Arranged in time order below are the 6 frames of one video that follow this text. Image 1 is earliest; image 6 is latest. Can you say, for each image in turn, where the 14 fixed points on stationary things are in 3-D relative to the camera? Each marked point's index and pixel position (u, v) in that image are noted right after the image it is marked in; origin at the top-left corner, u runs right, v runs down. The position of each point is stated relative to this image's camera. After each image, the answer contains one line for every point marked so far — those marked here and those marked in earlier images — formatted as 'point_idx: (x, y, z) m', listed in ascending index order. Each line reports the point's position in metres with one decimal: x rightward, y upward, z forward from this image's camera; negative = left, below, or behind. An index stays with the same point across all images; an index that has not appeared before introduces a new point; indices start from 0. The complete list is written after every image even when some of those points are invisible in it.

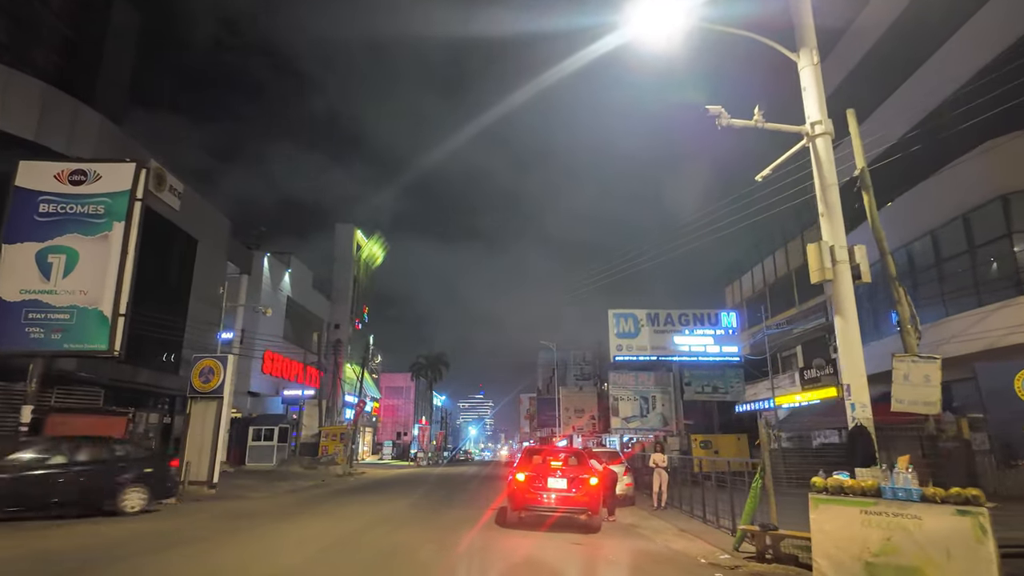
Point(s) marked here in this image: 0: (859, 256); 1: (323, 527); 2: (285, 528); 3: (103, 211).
0: (+6.3, +0.6, +10.7) m
1: (-5.8, -7.5, +20.0) m
2: (-7.2, -7.3, +19.2) m
3: (-12.8, +2.4, +18.4) m
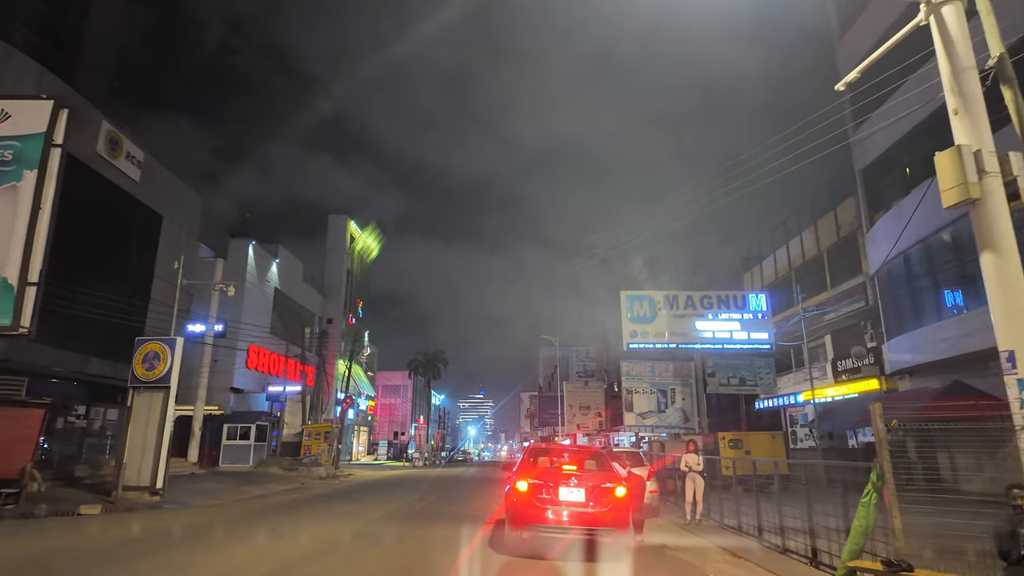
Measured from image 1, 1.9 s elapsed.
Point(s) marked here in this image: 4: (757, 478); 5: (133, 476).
0: (+6.2, +1.5, +7.3) m
1: (-5.8, -6.6, +16.6) m
2: (-7.2, -6.4, +15.9) m
3: (-12.8, +3.4, +15.1) m
4: (+6.1, -4.8, +15.0) m
5: (-11.5, -5.8, +18.0) m
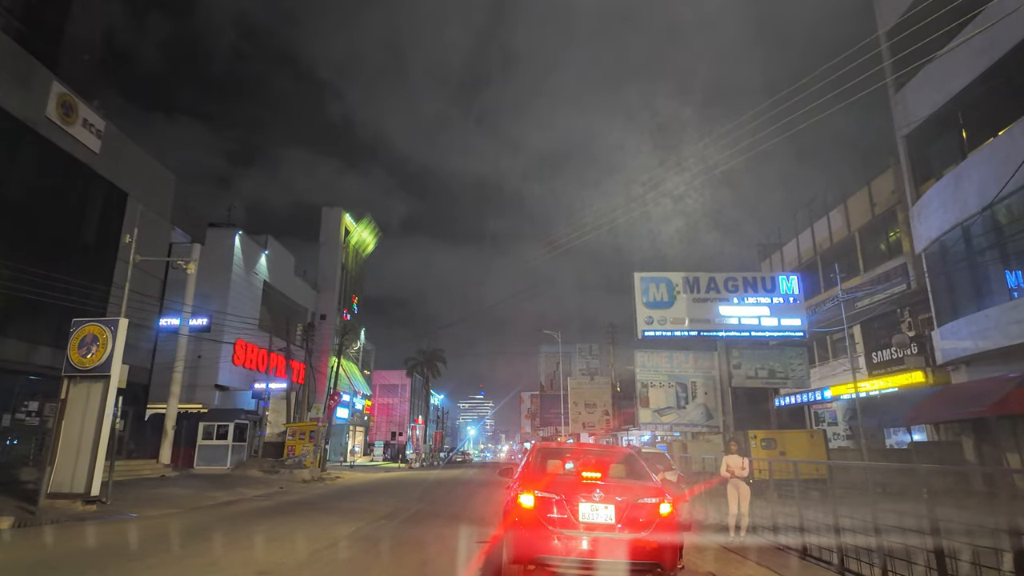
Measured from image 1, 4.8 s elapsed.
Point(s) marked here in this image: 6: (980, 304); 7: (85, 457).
0: (+6.2, +2.3, +4.6) m
1: (-5.8, -5.8, +13.9) m
2: (-7.2, -5.6, +13.1) m
3: (-12.8, +4.1, +12.4) m
4: (+6.1, -4.1, +12.3) m
5: (-11.5, -5.0, +15.3) m
6: (+14.5, -0.5, +18.3) m
7: (-11.2, -4.4, +15.4) m
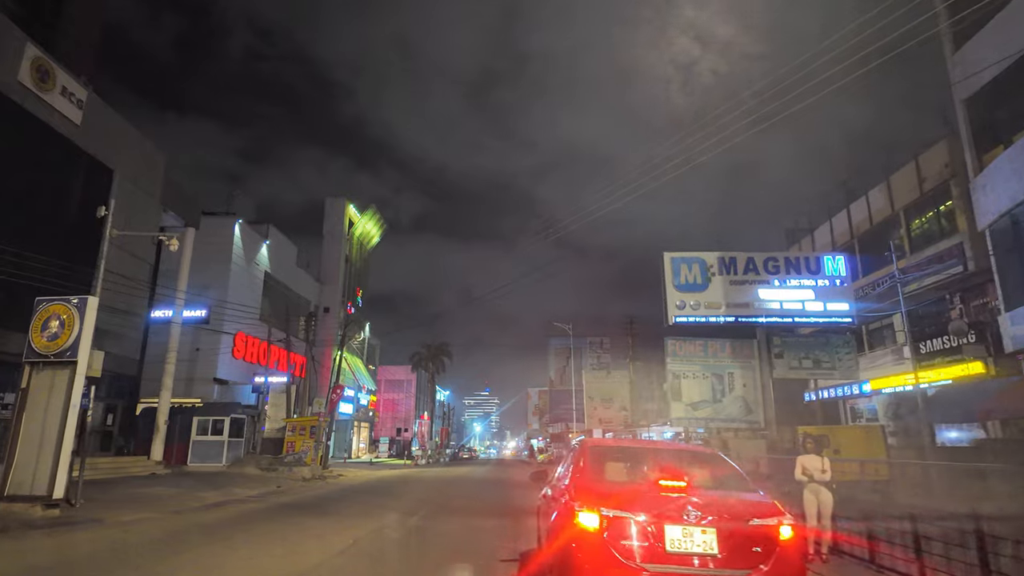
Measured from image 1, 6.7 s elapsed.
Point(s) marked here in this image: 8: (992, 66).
0: (+6.7, +2.8, +2.4) m
1: (-5.3, -5.2, +11.9) m
2: (-6.7, -5.0, +11.2) m
3: (-12.3, +4.7, +10.4) m
4: (+6.6, -3.5, +10.2) m
5: (-11.0, -4.4, +13.4) m
6: (+15.1, +0.1, +16.1) m
7: (-10.6, -3.8, +13.5) m
8: (+15.6, +7.2, +19.1) m
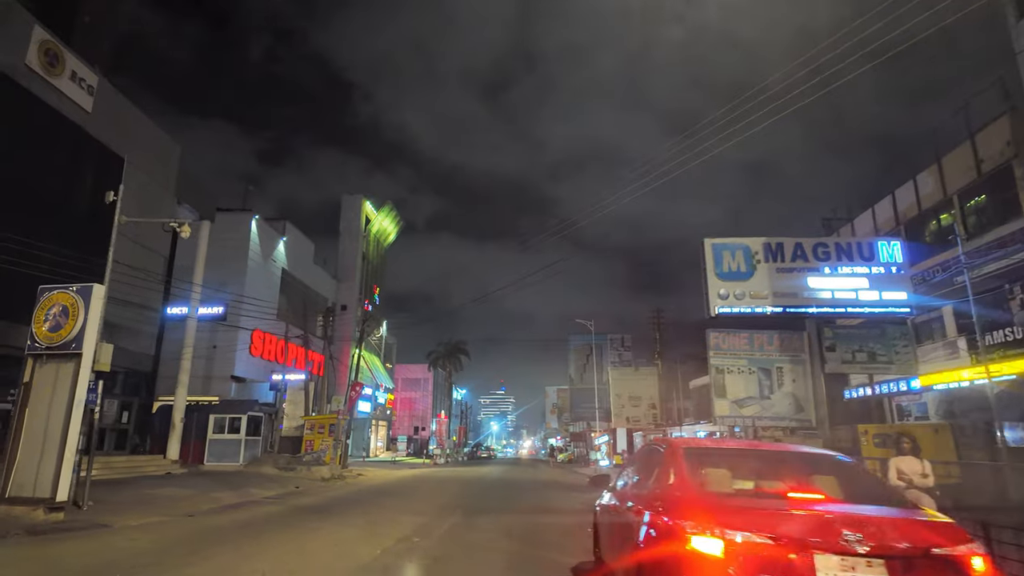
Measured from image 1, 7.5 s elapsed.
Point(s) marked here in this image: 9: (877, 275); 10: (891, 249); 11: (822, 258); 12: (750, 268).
0: (+7.2, +3.2, +1.1) m
1: (-4.5, -4.9, +10.8) m
2: (-5.9, -4.7, +10.1) m
3: (-11.6, +5.0, +9.5) m
4: (+7.3, -3.2, +8.8) m
5: (-10.2, -4.1, +12.4) m
6: (+15.9, +0.5, +14.6) m
7: (-9.8, -3.5, +12.6) m
8: (+16.5, +7.6, +17.5) m
9: (+11.7, +0.4, +18.9) m
10: (+12.2, +1.3, +19.0) m
11: (+10.0, +1.0, +19.0) m
12: (+7.7, +0.7, +19.3) m
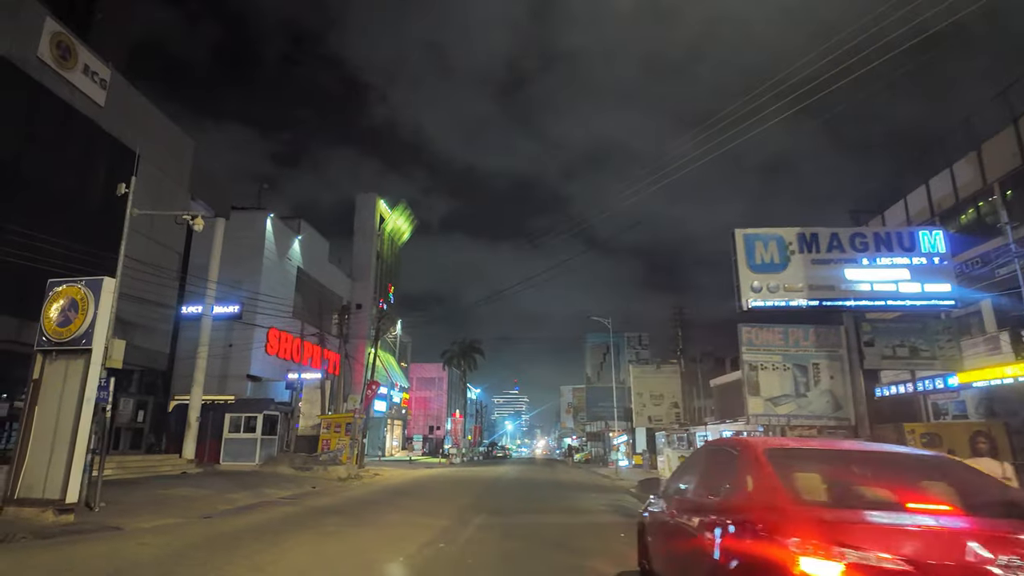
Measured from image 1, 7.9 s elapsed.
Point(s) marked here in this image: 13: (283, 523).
0: (+7.5, +3.4, +0.2) m
1: (-4.0, -4.7, +10.2) m
2: (-5.4, -4.6, +9.6) m
3: (-11.1, +5.1, +9.0) m
4: (+7.8, -2.9, +8.0) m
5: (-9.6, -4.0, +12.0) m
6: (+16.5, +0.8, +13.5) m
7: (-9.3, -3.4, +12.1) m
8: (+17.1, +7.9, +16.5) m
9: (+12.4, +0.7, +17.9) m
10: (+12.9, +1.5, +18.0) m
11: (+10.7, +1.2, +18.1) m
12: (+8.4, +0.9, +18.4) m
13: (-5.9, -5.9, +14.7) m
